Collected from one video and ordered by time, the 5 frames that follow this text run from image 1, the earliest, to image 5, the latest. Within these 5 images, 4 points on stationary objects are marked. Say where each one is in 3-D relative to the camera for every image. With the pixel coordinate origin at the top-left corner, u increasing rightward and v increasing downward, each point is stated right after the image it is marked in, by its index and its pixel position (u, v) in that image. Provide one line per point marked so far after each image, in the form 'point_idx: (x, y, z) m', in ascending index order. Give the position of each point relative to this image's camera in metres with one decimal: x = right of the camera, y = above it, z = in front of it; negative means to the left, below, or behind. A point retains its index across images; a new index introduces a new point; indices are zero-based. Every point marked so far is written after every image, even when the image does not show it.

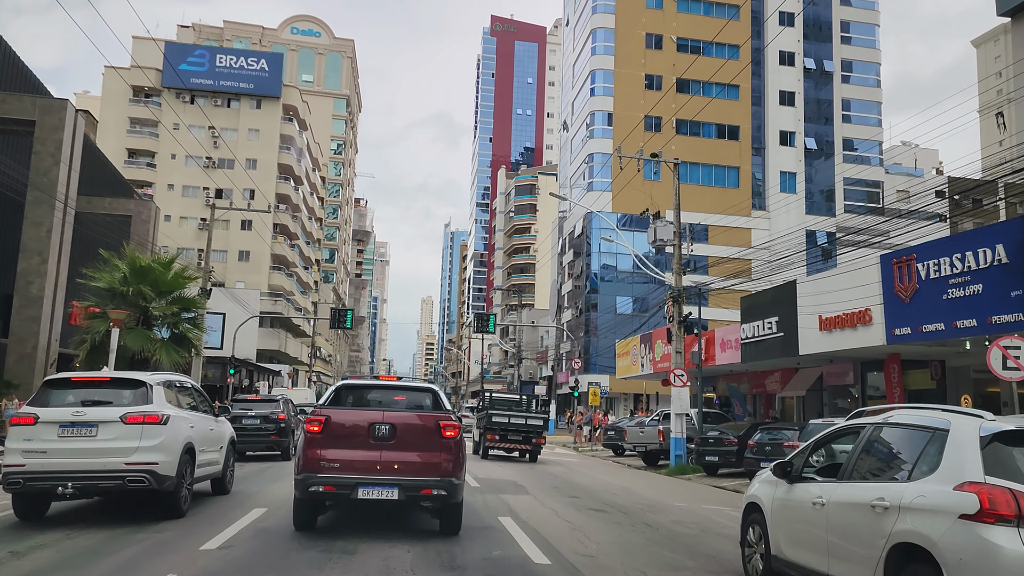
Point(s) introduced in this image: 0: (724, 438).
0: (+5.2, -3.7, +19.1) m
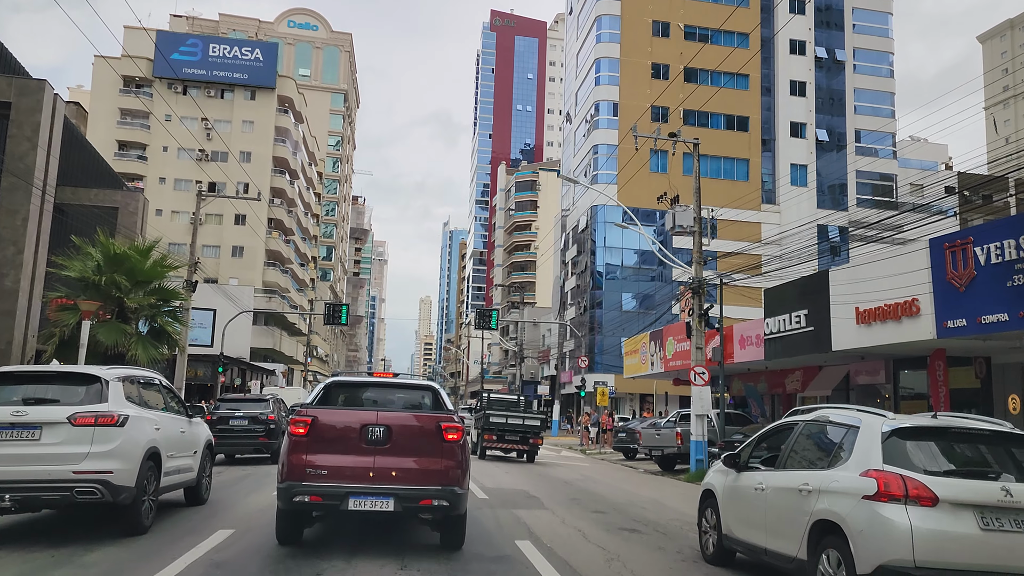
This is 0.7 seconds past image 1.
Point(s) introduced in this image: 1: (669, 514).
0: (+5.3, -3.4, +17.5) m
1: (+2.2, -3.2, +11.1) m
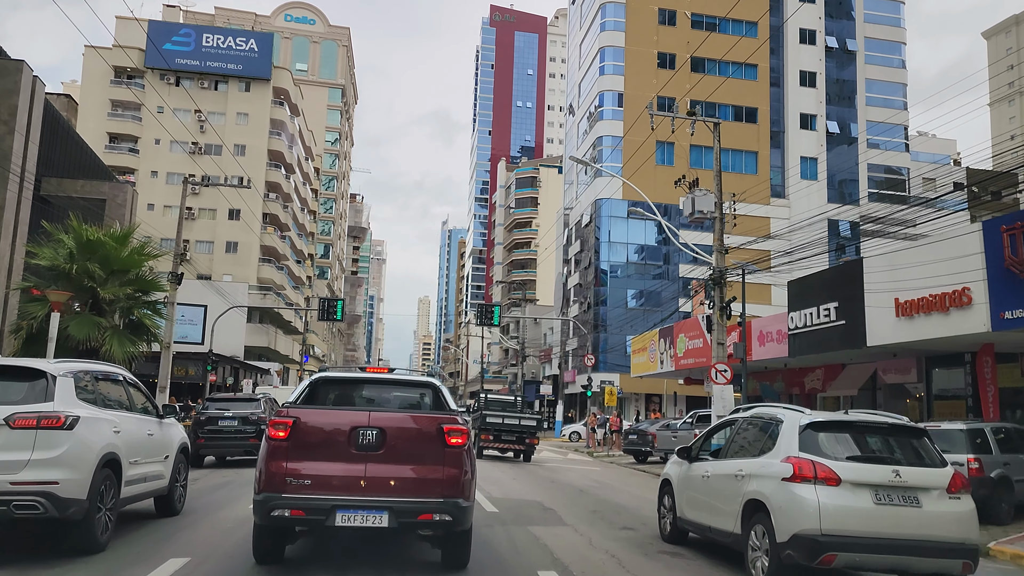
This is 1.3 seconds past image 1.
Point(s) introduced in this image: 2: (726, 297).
0: (+5.5, -3.2, +16.0) m
1: (+2.4, -3.0, +9.7) m
2: (+5.0, -0.2, +18.3) m
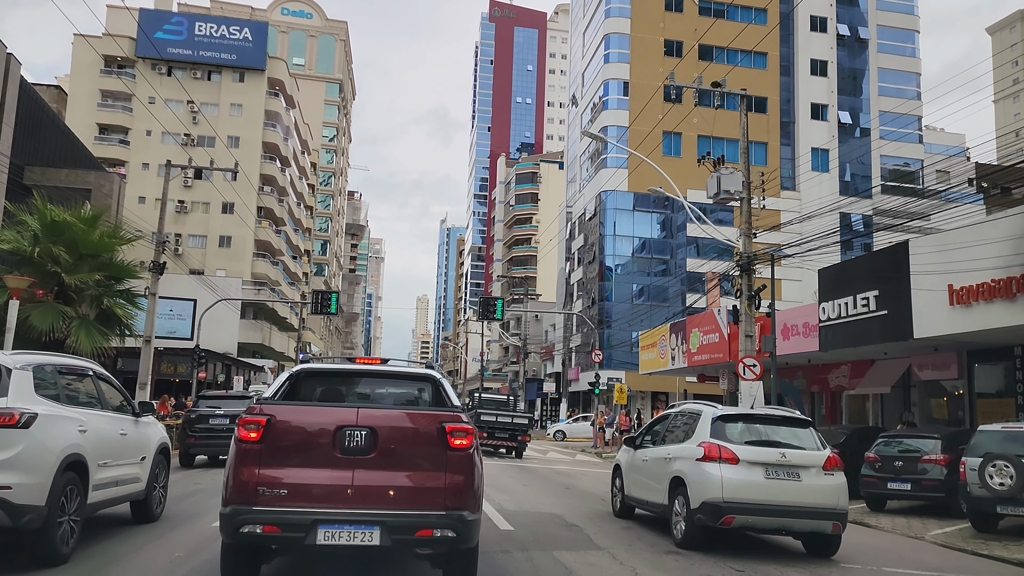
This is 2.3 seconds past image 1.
0: (+5.6, -2.9, +14.5) m
1: (+2.6, -2.7, +8.1) m
2: (+5.1, +0.1, +16.7) m
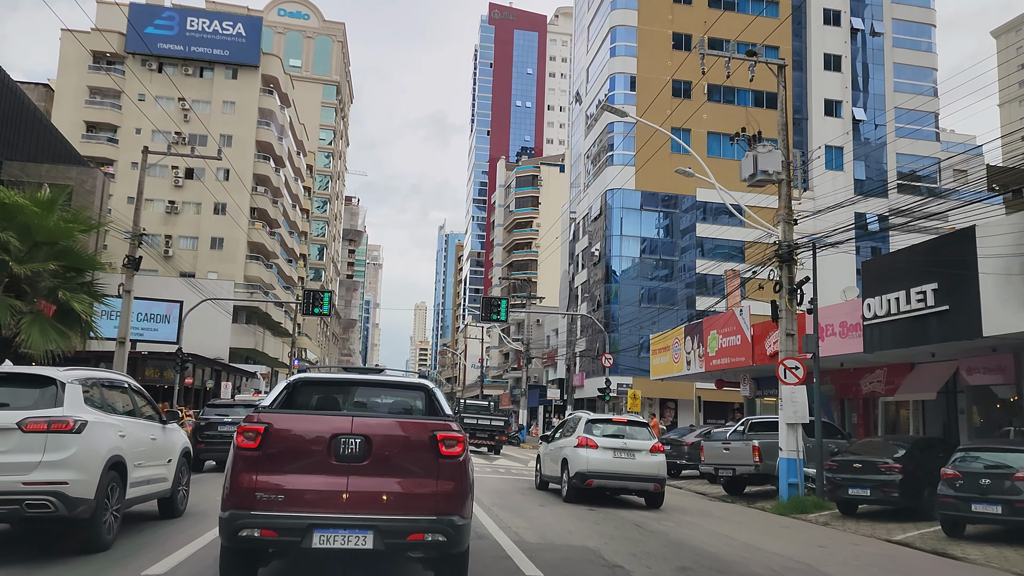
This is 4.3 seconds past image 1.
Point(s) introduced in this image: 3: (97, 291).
0: (+5.8, -2.8, +12.6) m
1: (+2.8, -2.5, +6.2) m
2: (+5.3, +0.2, +14.9) m
3: (-8.0, 0.0, +15.1) m
